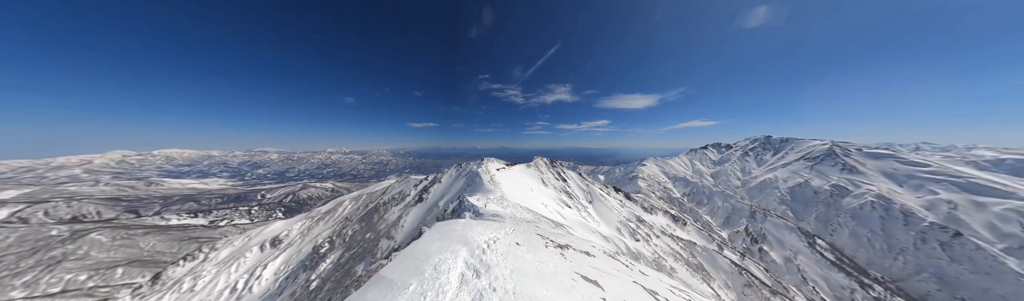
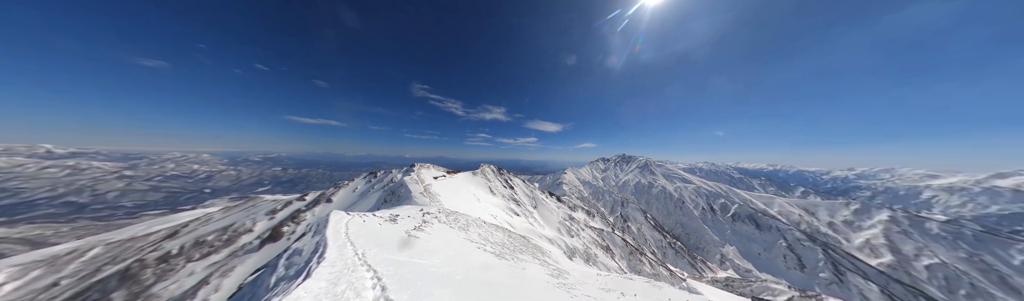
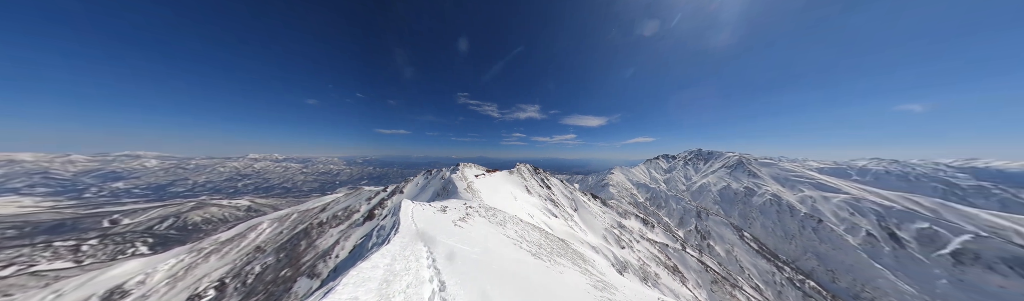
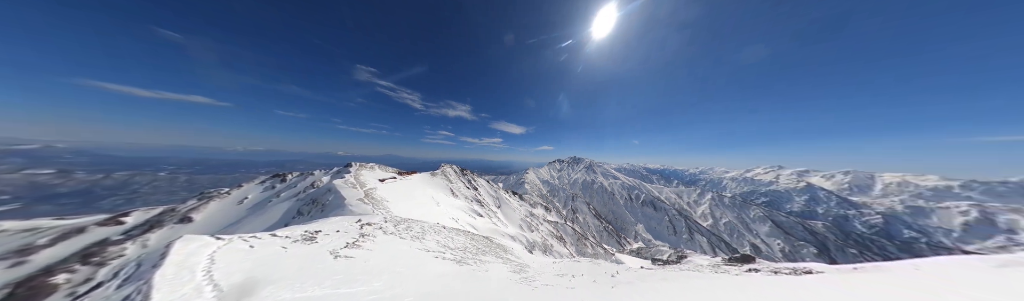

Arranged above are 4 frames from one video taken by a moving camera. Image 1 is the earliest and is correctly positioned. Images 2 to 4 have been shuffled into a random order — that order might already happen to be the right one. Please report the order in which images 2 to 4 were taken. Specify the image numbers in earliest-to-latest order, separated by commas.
3, 2, 4
